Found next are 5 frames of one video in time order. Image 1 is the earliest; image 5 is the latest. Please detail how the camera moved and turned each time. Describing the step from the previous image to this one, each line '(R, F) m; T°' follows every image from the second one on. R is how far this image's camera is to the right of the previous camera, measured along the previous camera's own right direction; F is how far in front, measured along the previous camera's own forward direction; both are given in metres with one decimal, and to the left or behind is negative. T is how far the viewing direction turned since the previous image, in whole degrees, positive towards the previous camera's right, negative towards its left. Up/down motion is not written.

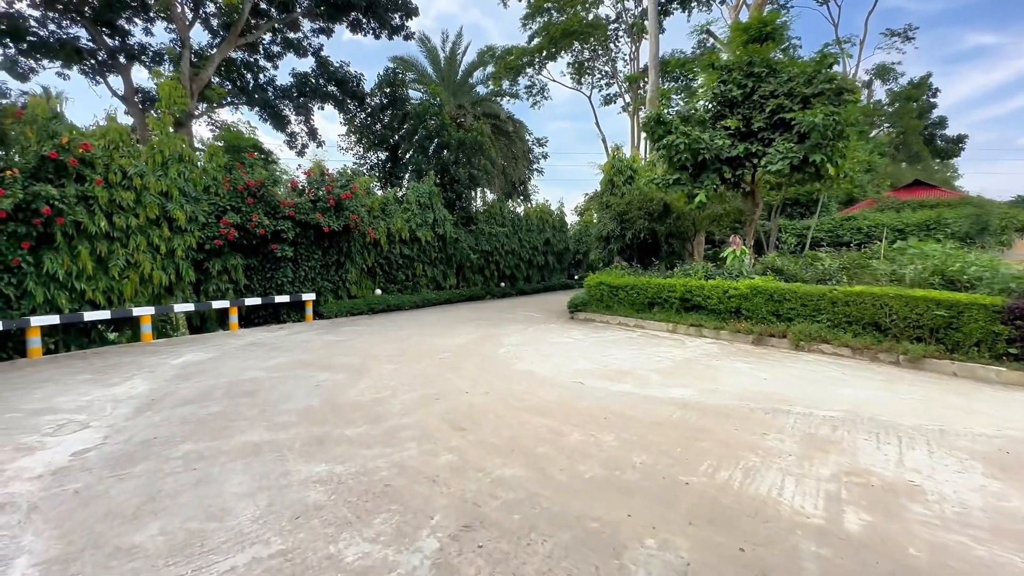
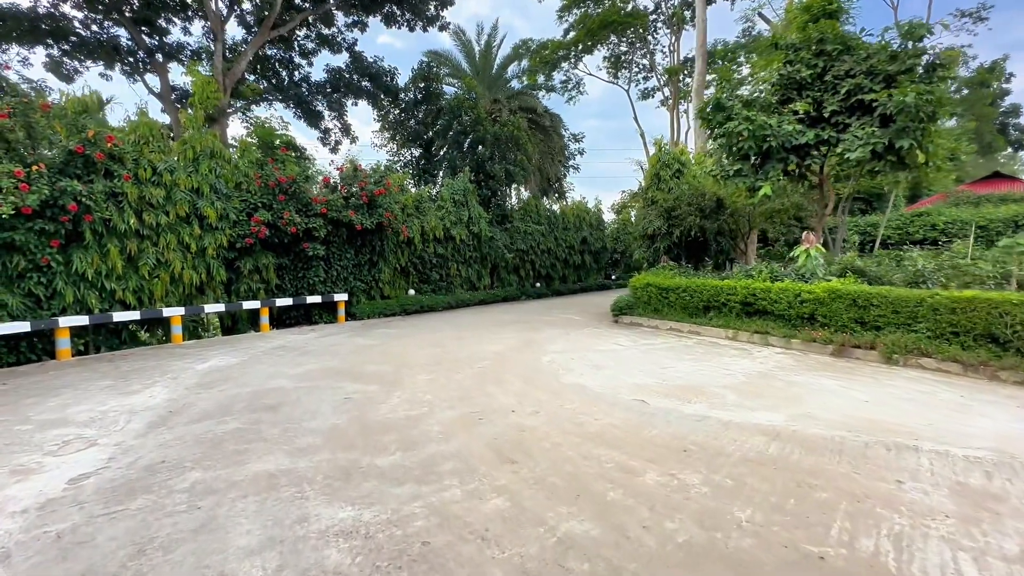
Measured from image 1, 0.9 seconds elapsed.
(-0.2, +0.6) m; -4°
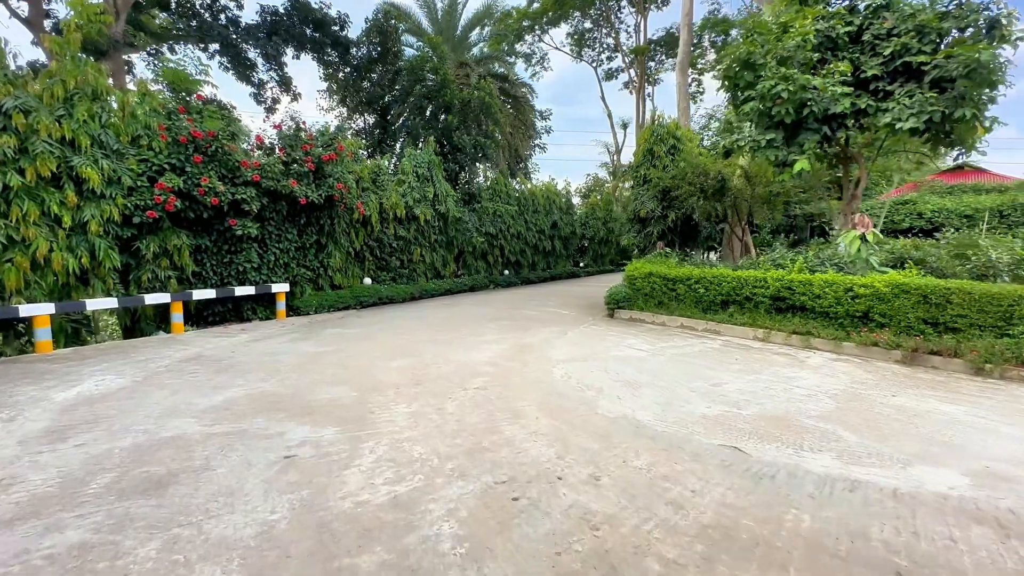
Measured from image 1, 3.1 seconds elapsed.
(-0.5, +1.5) m; +6°
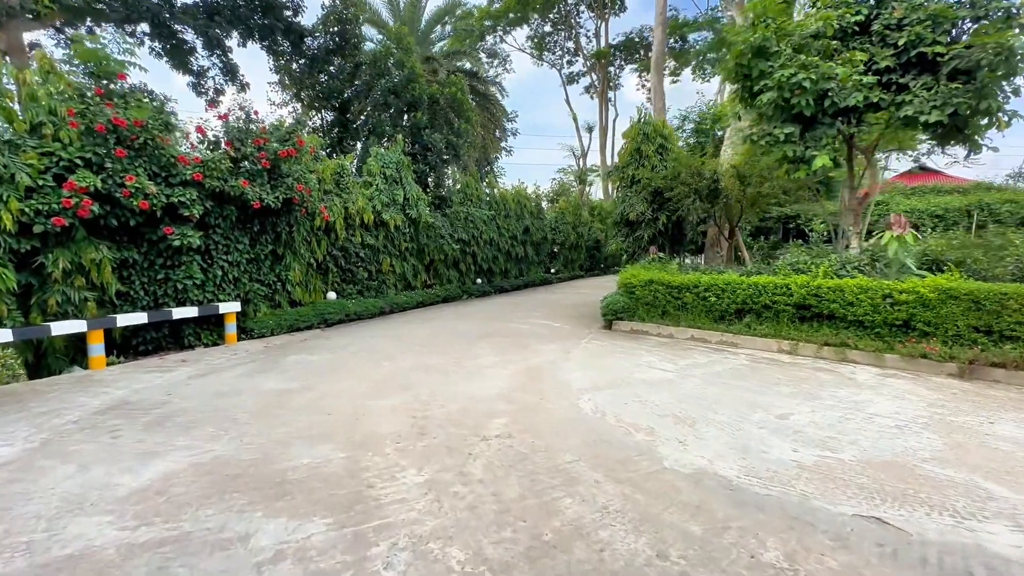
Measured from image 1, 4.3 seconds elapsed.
(-0.5, +0.9) m; +5°
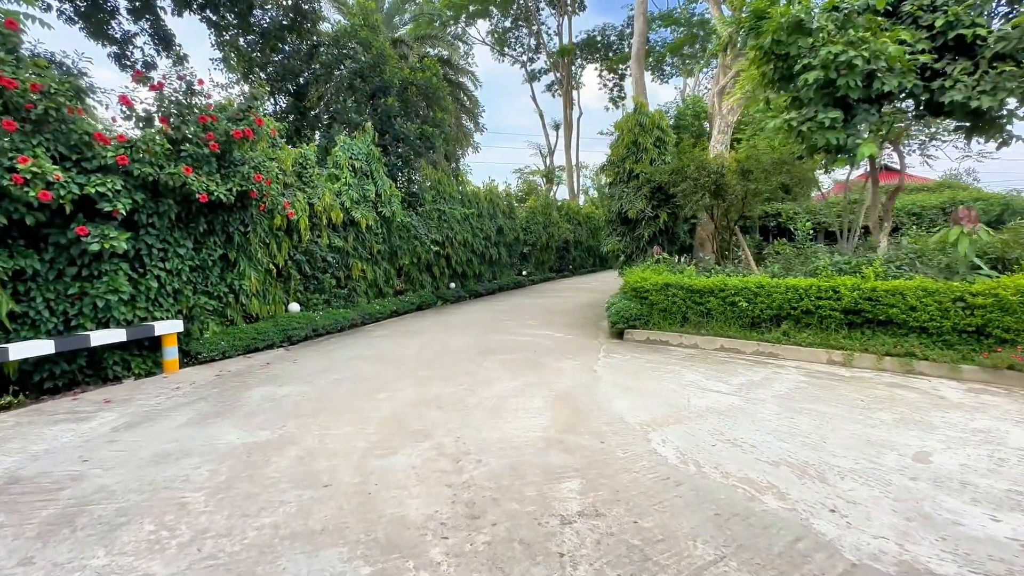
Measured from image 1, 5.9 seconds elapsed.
(-0.7, +1.0) m; +6°
